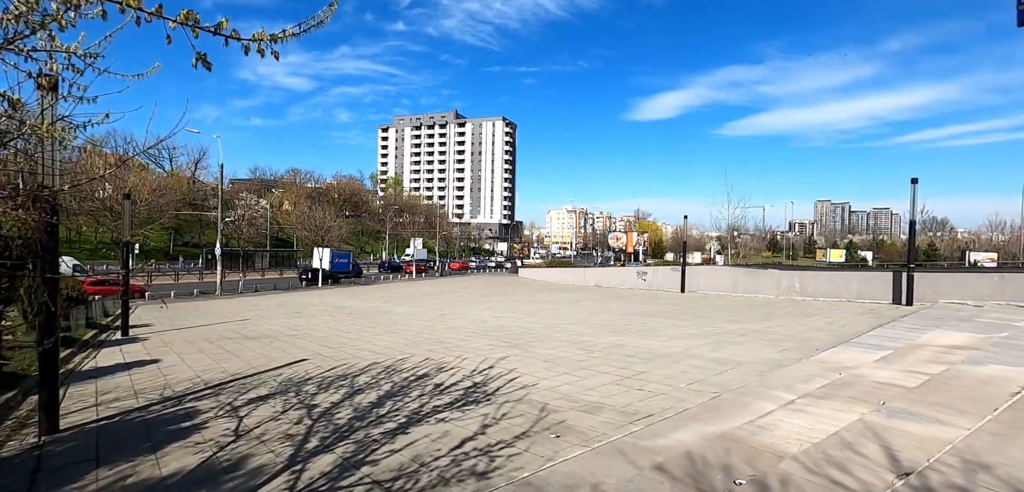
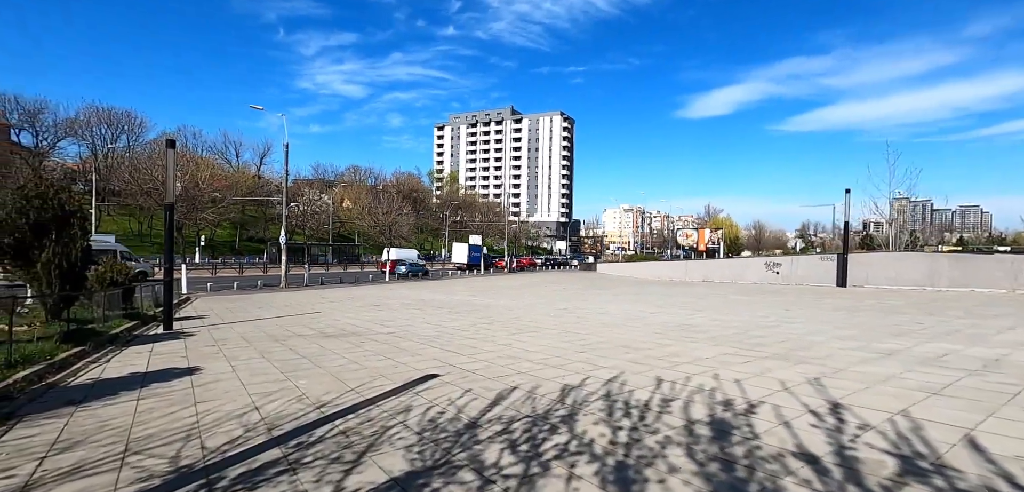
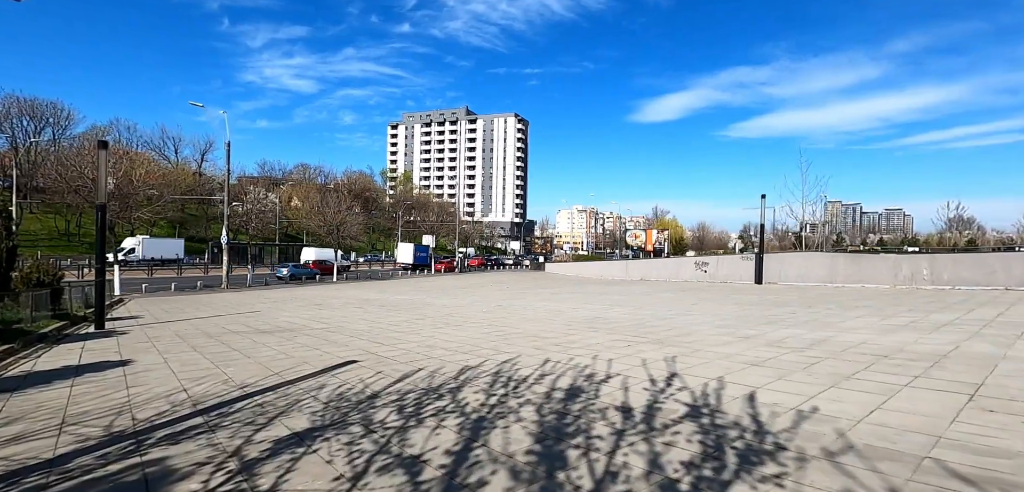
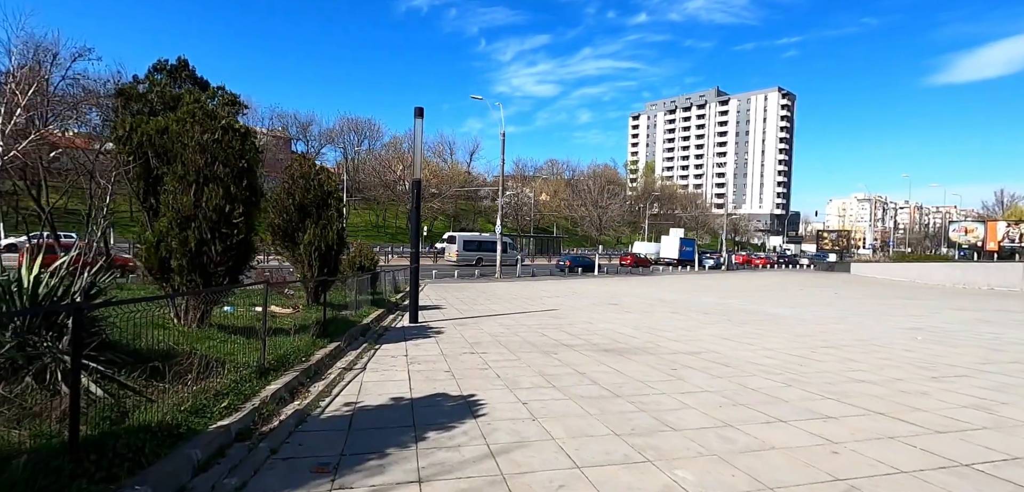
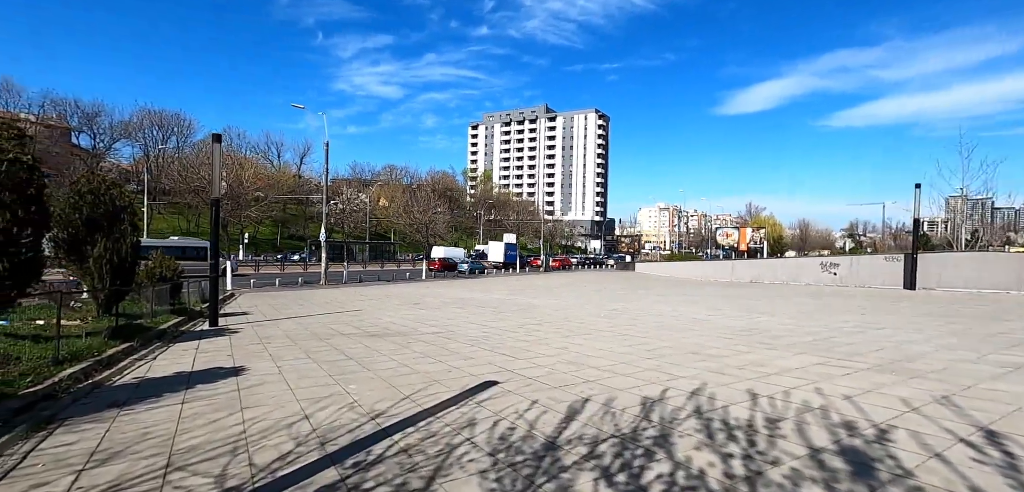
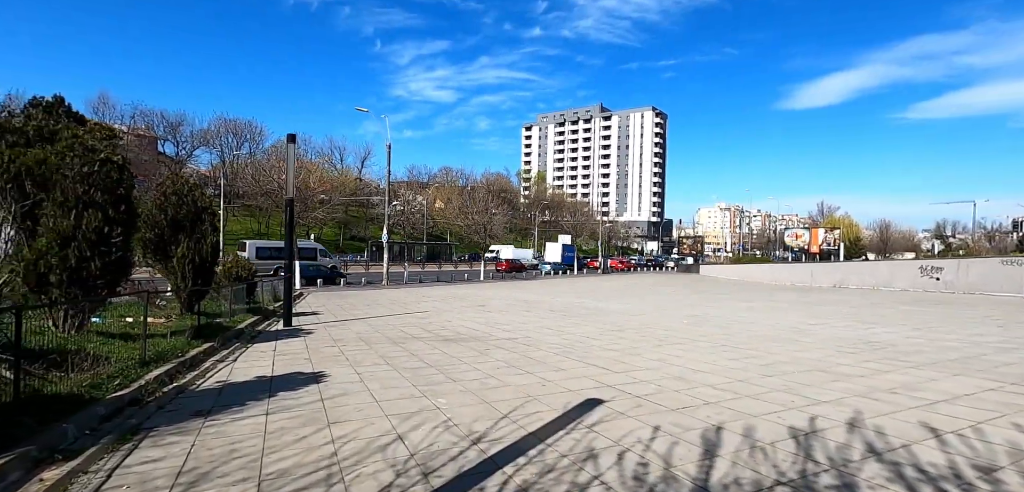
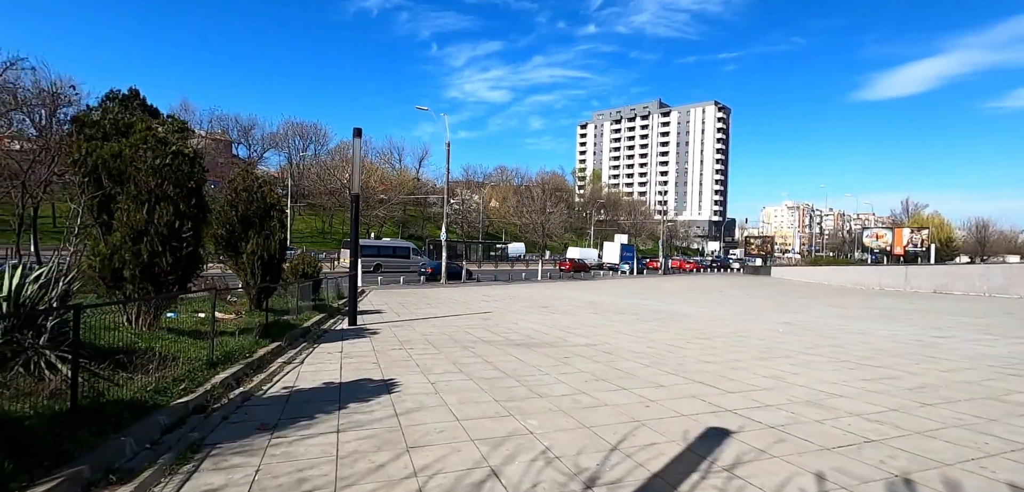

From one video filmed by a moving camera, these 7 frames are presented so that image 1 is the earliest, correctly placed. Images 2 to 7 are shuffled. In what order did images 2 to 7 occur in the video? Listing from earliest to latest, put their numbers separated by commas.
3, 2, 5, 6, 7, 4
